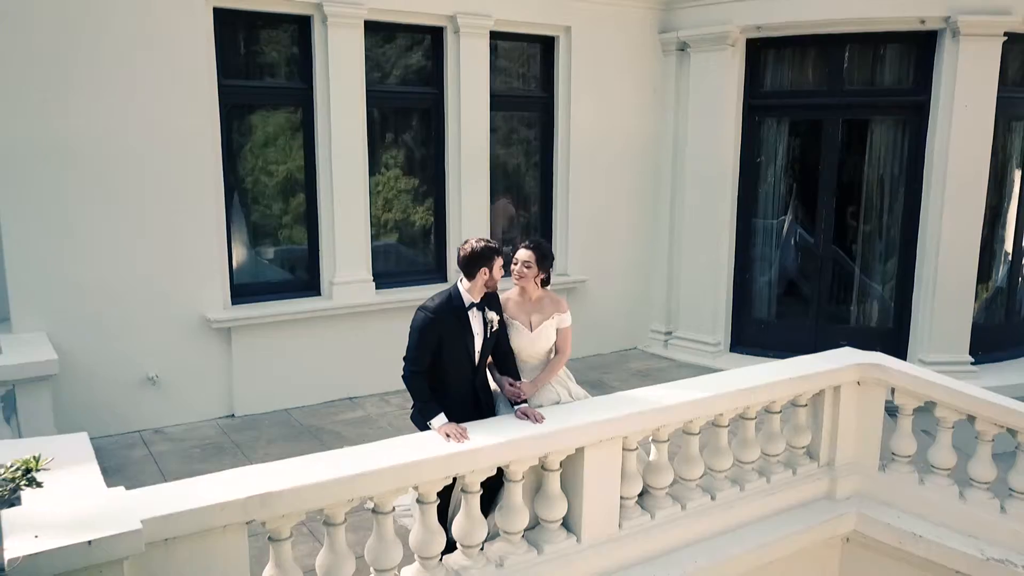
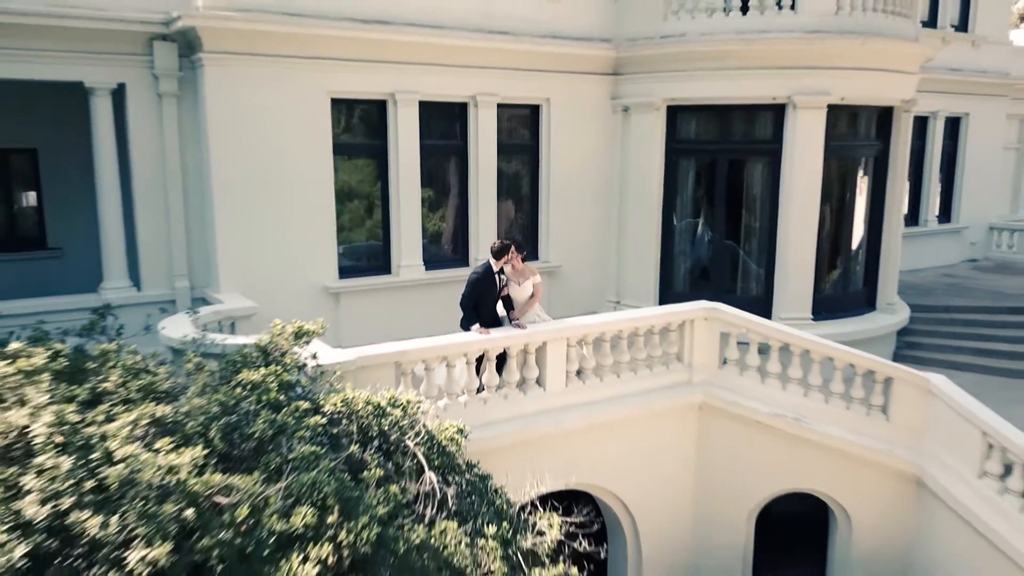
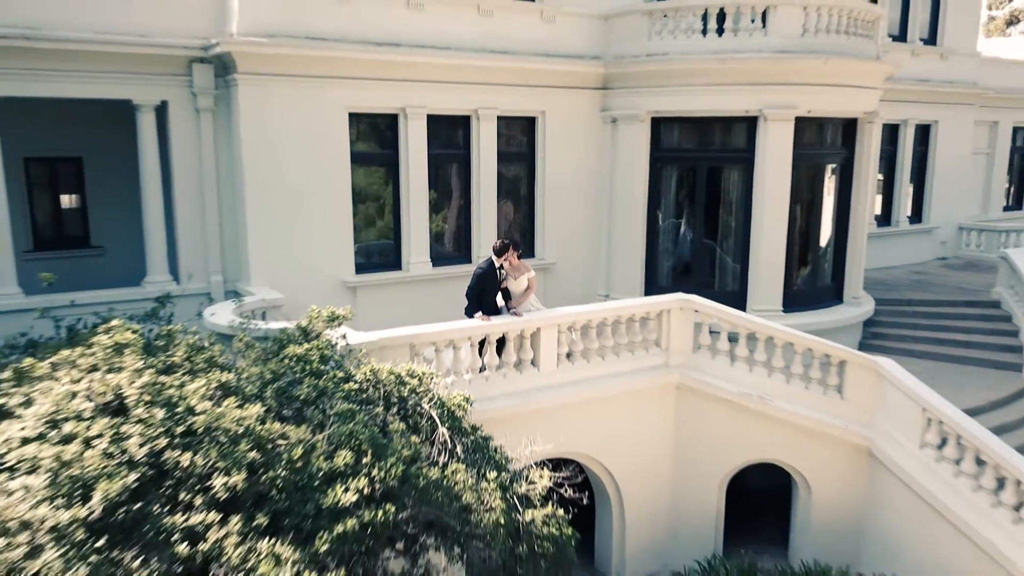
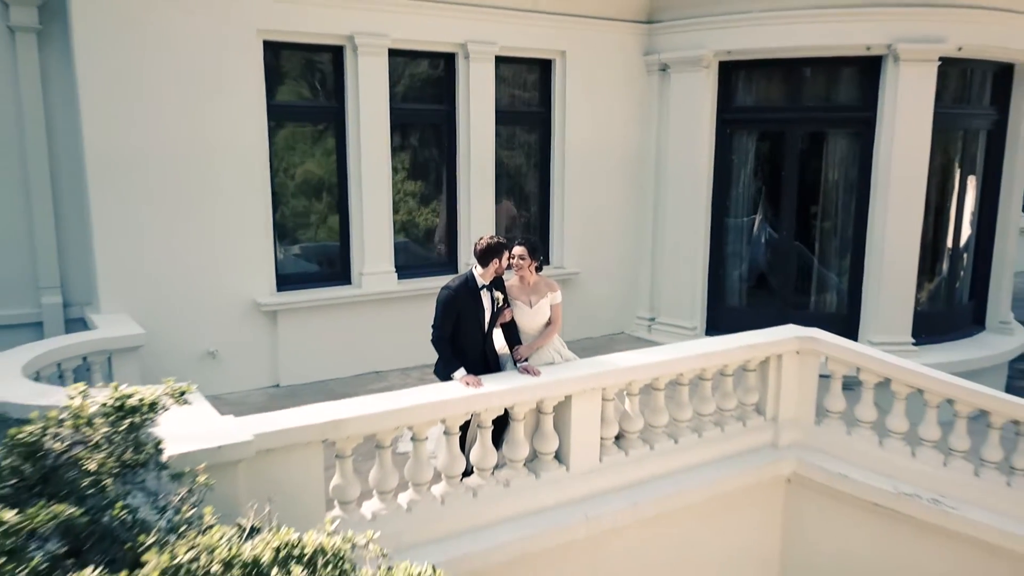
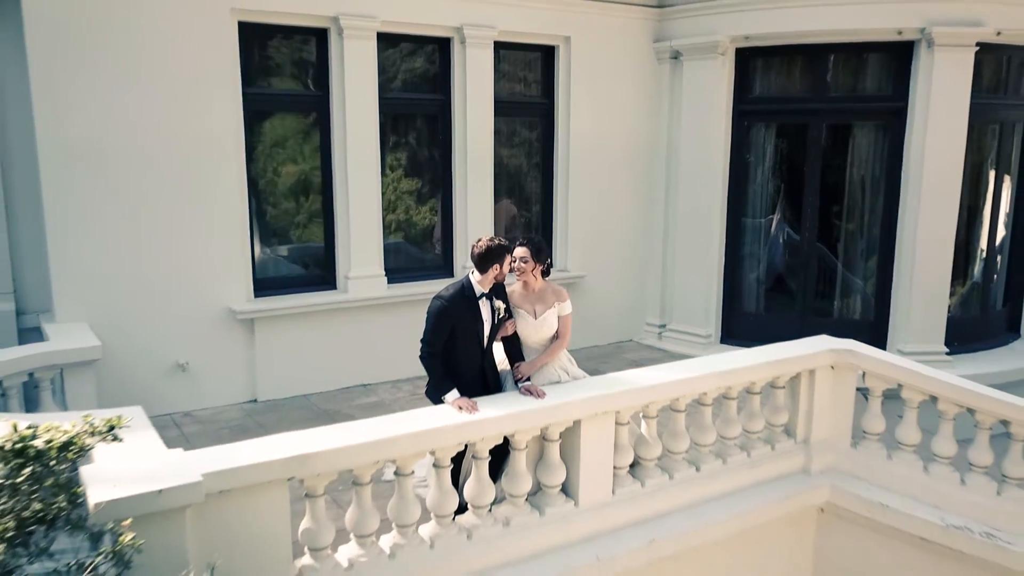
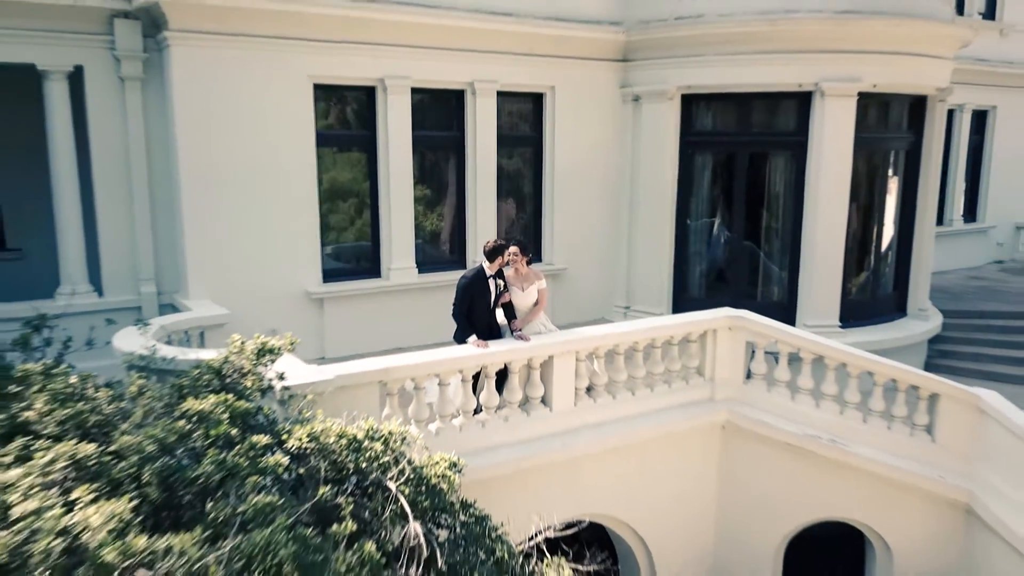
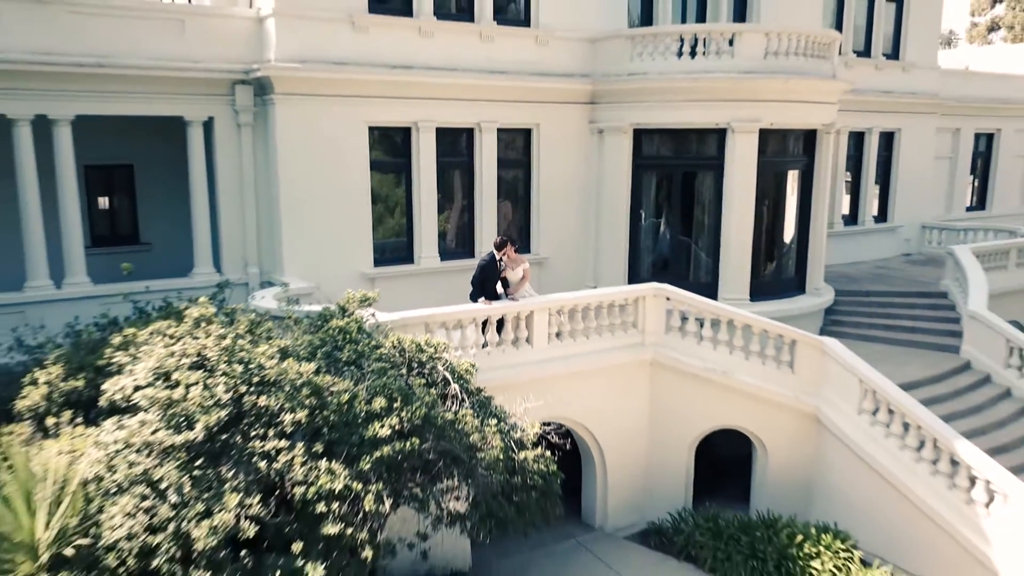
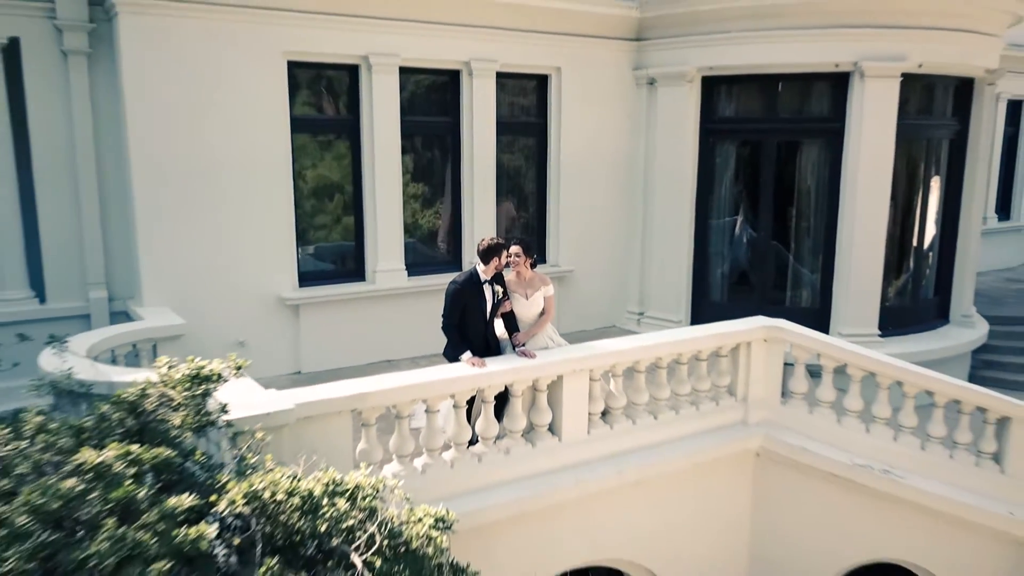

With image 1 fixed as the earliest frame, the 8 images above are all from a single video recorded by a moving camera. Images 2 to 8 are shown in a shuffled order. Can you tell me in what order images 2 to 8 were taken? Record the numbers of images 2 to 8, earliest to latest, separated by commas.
5, 4, 8, 6, 2, 3, 7
